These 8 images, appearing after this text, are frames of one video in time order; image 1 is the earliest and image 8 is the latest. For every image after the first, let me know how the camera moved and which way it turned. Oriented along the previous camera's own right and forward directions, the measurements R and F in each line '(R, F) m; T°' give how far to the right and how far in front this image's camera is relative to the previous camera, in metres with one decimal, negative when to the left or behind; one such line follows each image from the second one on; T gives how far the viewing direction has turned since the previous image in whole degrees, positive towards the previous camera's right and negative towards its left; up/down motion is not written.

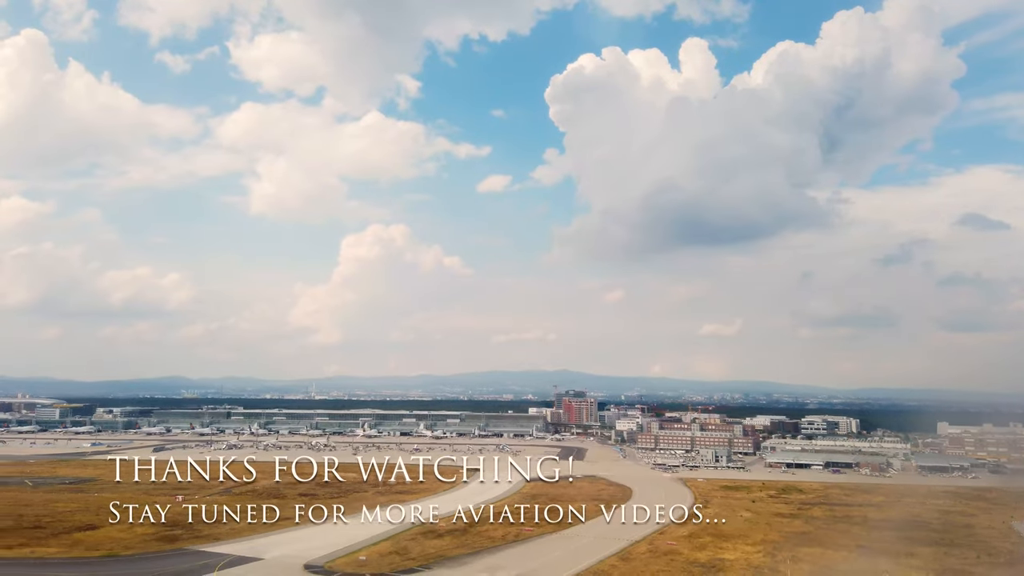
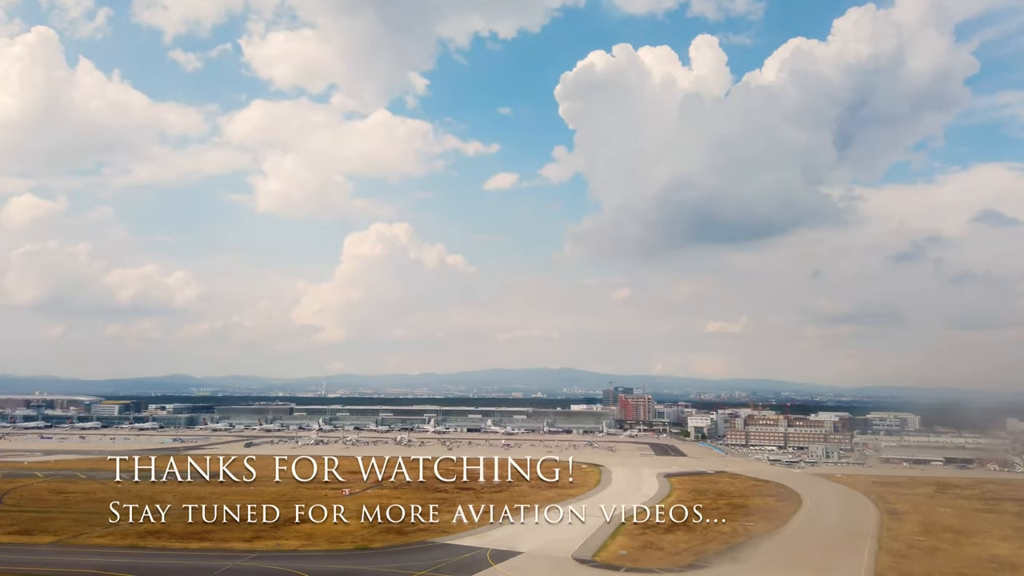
(-11.4, +1.0) m; 0°
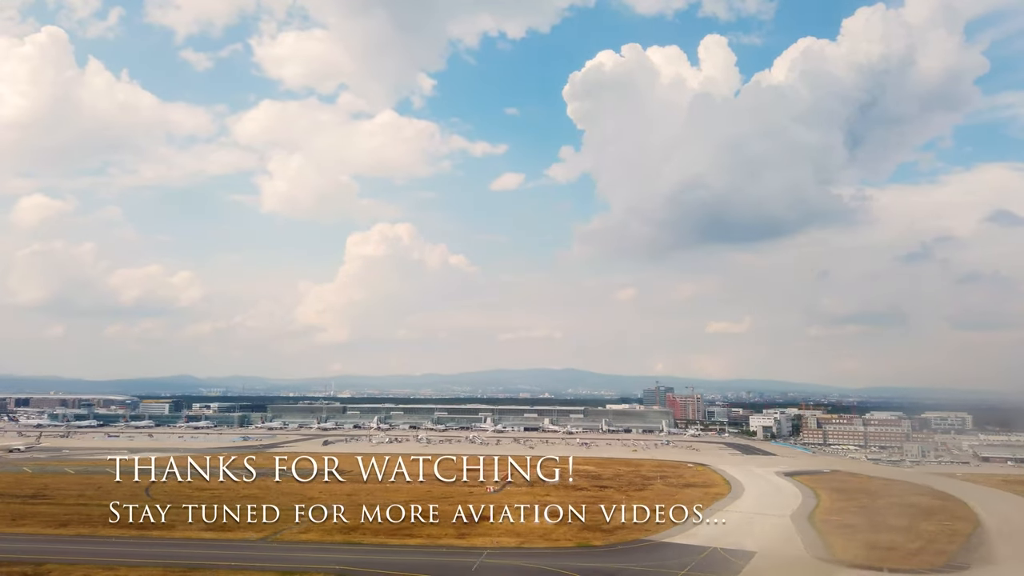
(-9.7, +0.8) m; 0°
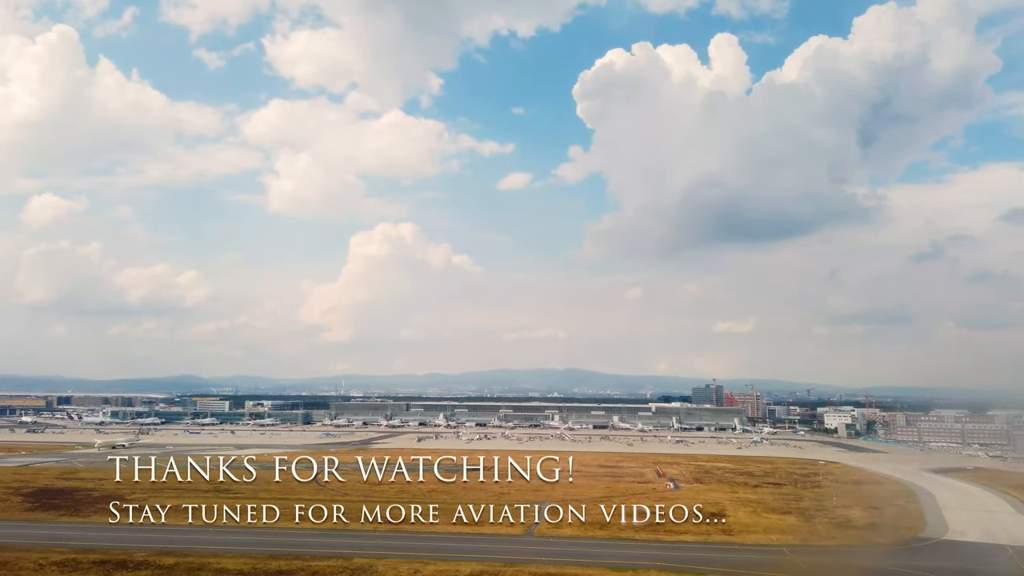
(-11.5, +1.2) m; 0°
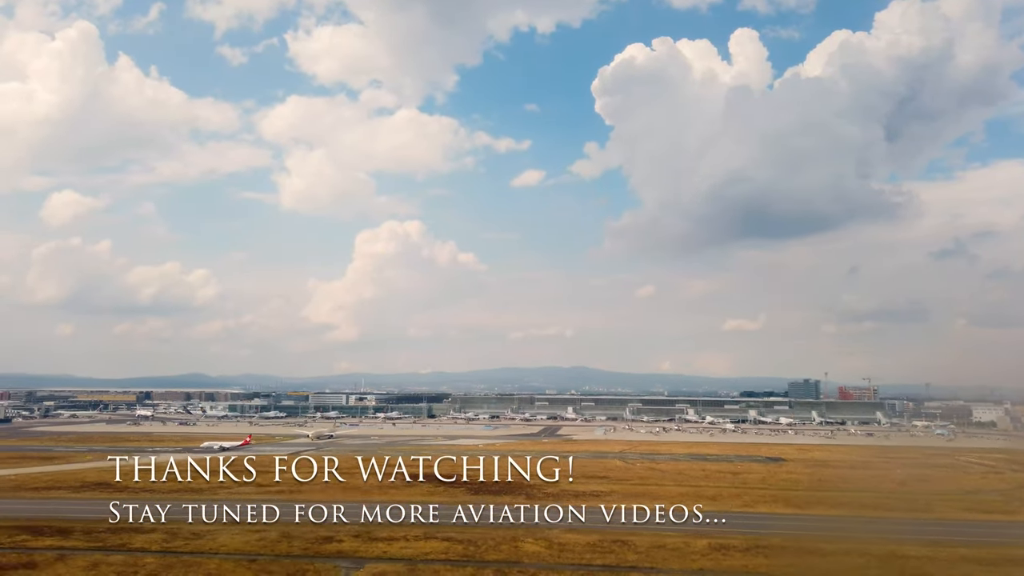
(-22.1, +2.1) m; 0°
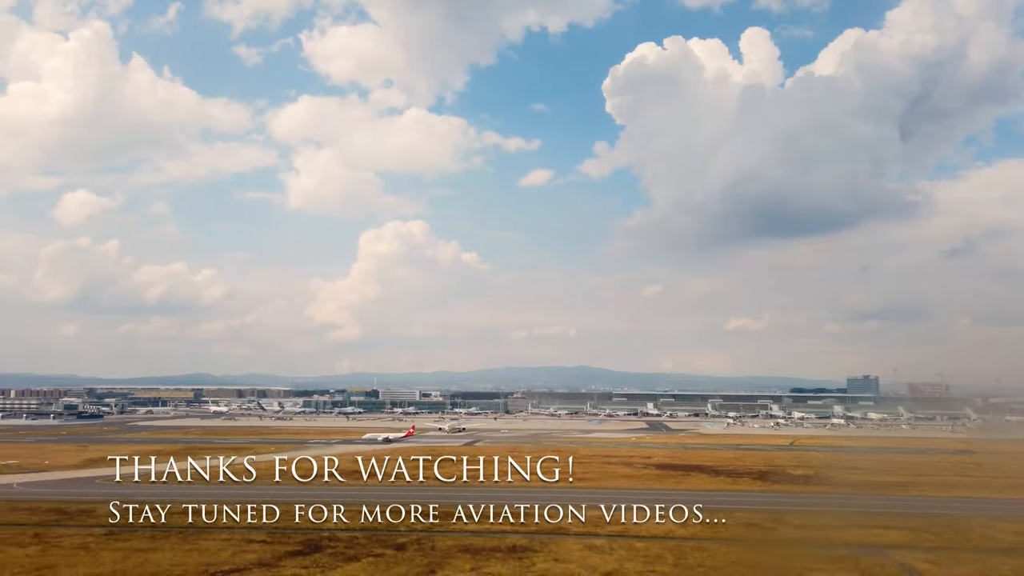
(-13.6, +1.0) m; 0°
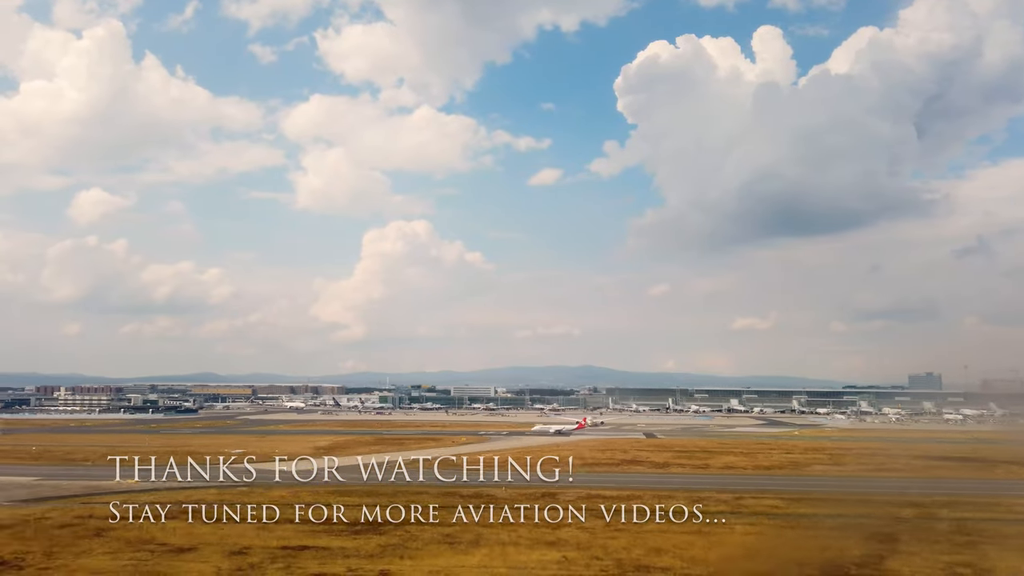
(-13.8, +1.4) m; 0°
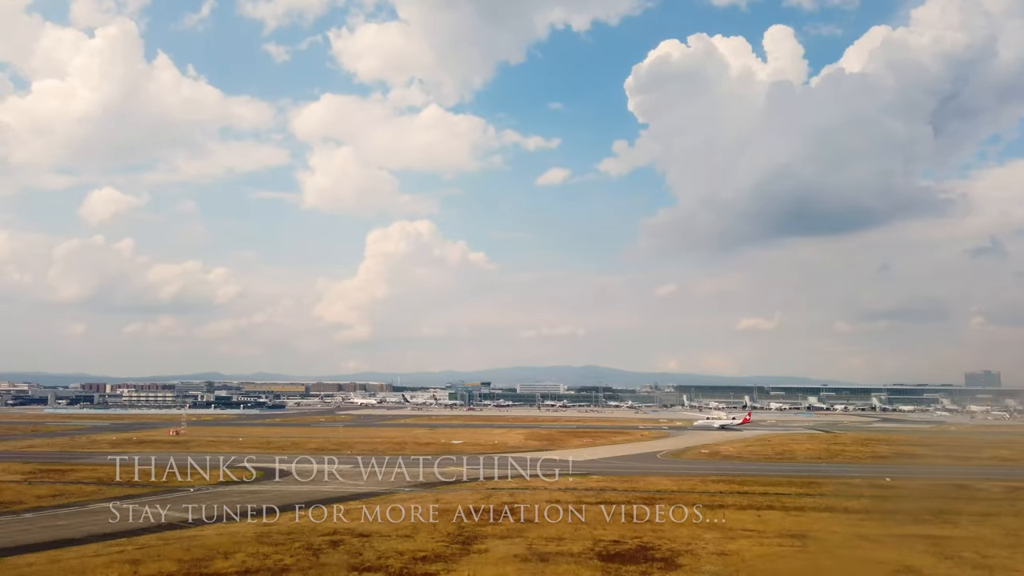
(-12.6, +1.2) m; 0°
